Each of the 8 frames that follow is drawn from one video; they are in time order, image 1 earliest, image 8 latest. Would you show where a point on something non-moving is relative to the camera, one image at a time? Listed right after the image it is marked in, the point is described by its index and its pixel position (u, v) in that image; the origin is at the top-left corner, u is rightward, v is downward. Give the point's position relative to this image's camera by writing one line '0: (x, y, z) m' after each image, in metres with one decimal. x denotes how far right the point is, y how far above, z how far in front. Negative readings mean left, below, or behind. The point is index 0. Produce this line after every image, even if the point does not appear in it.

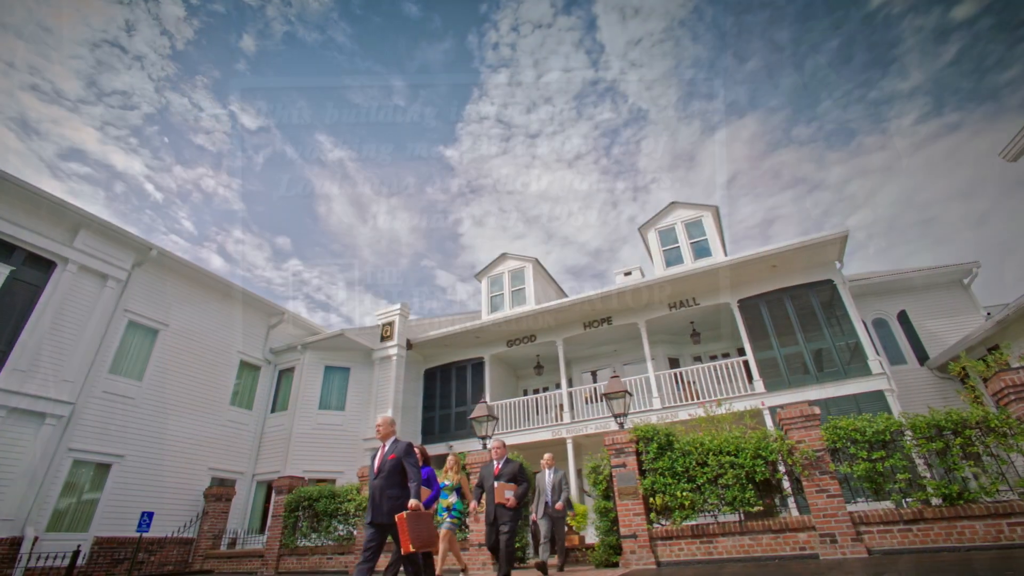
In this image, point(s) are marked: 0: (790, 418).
0: (+4.3, -2.0, +7.1) m
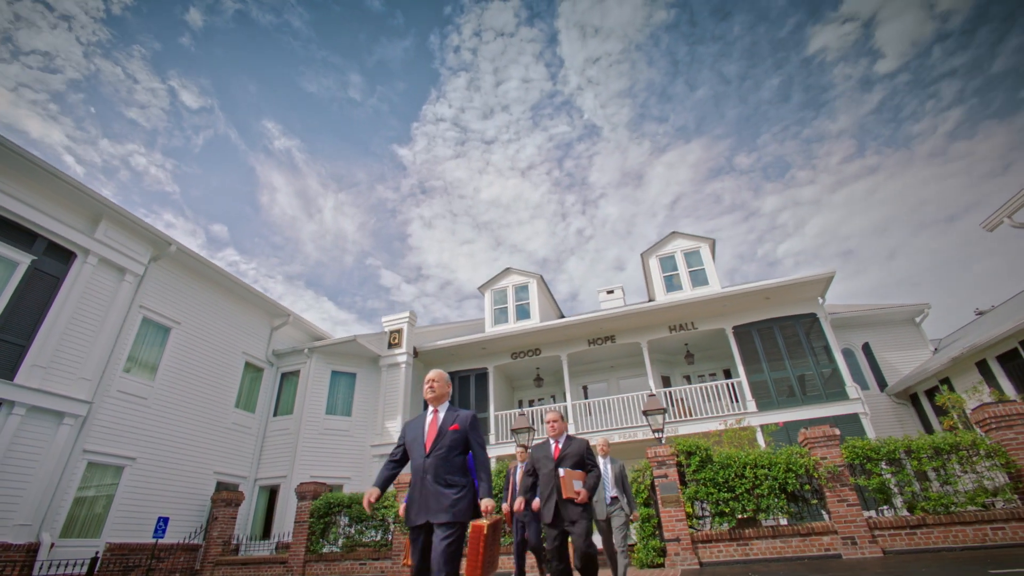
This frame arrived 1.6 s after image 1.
0: (+5.4, -2.6, +8.3) m
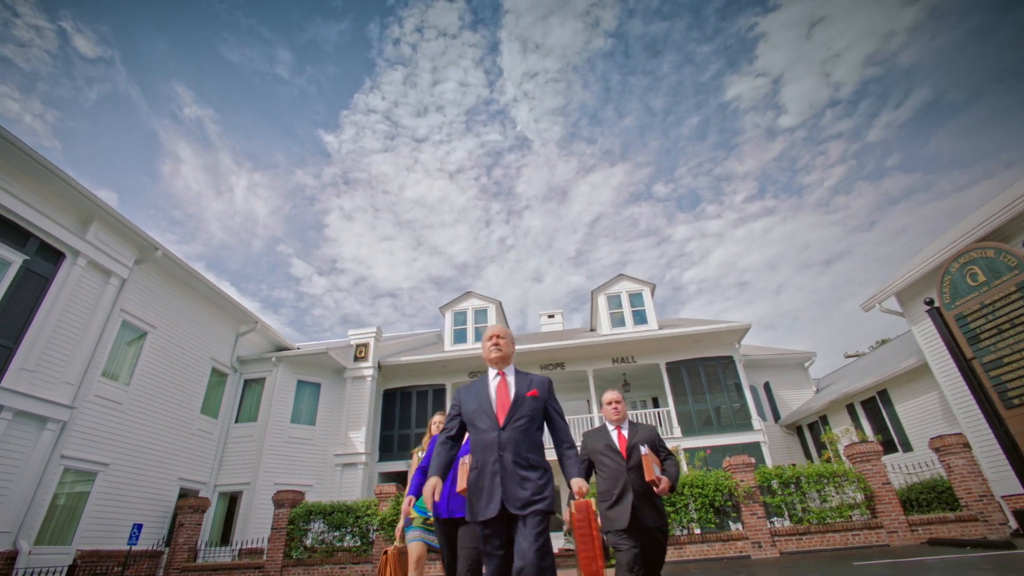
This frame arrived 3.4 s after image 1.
0: (+5.1, -4.0, +10.6) m
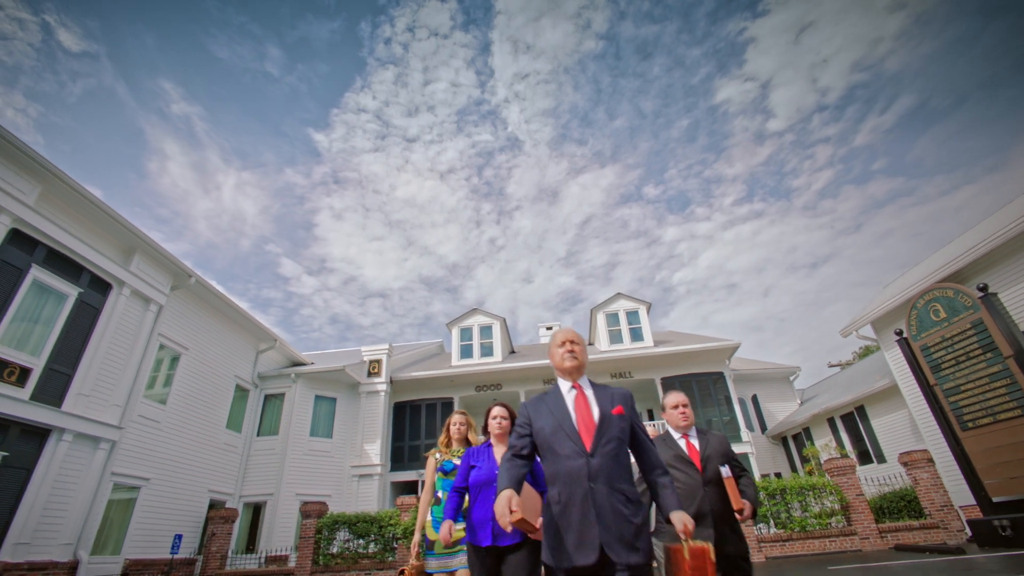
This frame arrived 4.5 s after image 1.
0: (+5.4, -4.8, +11.7) m
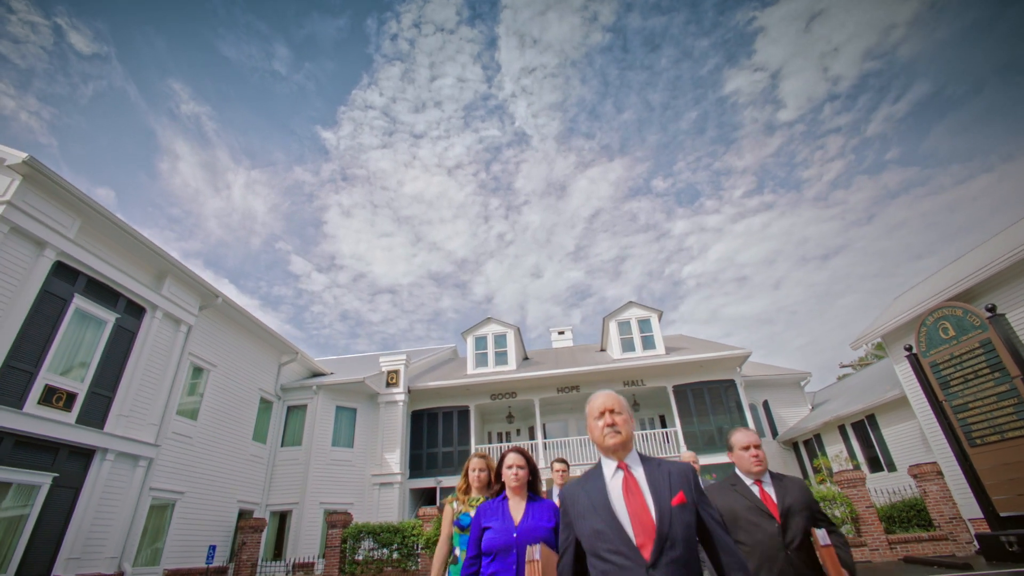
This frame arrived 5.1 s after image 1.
0: (+5.9, -5.2, +12.0) m
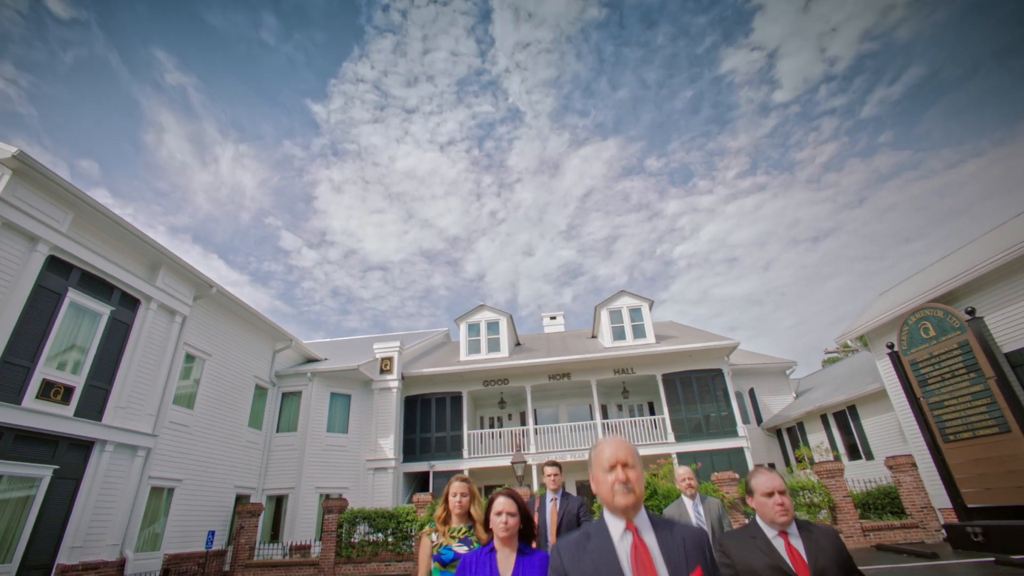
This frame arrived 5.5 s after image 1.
0: (+5.6, -5.1, +12.5) m
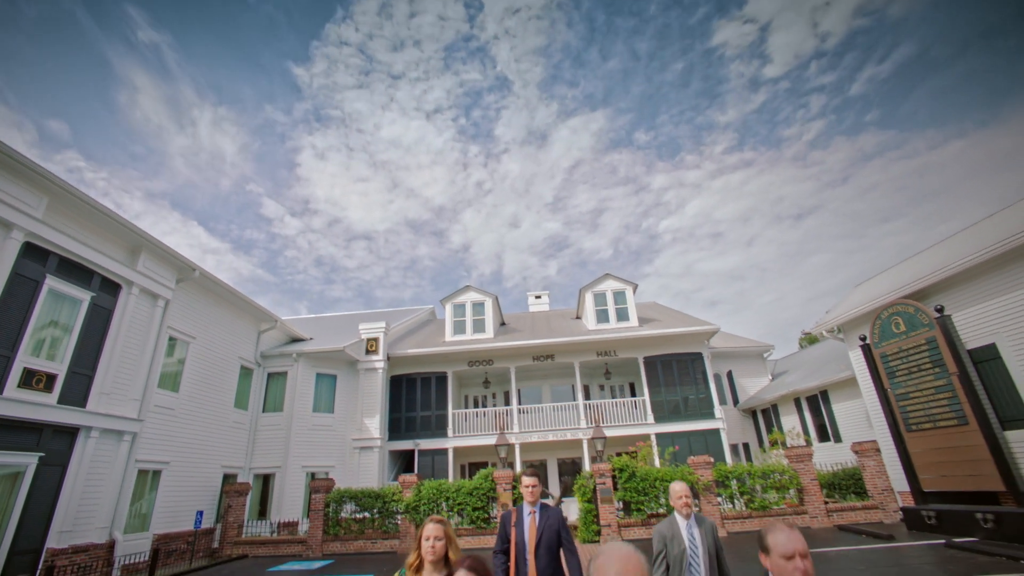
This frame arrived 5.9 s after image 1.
0: (+5.2, -4.9, +13.1) m
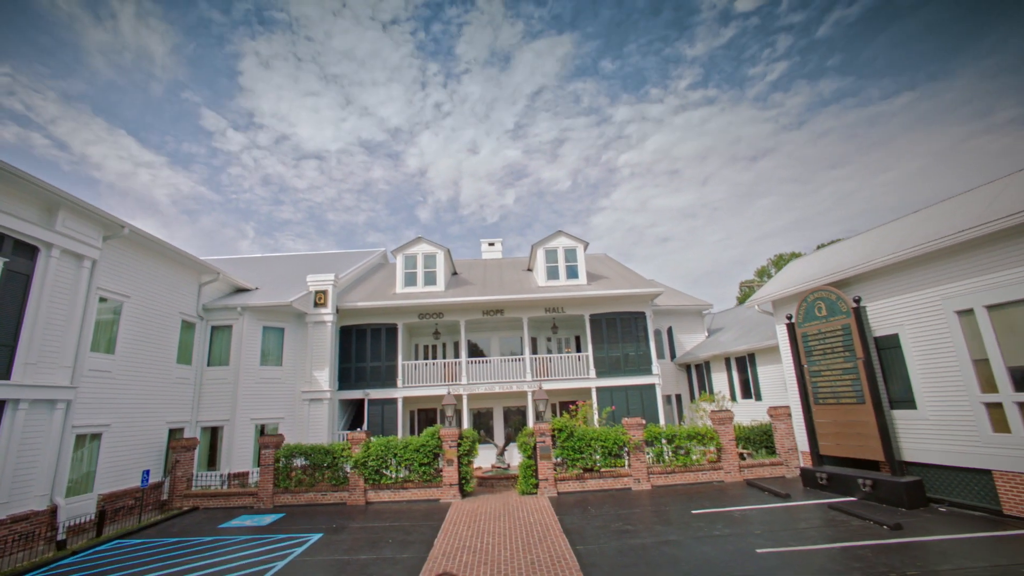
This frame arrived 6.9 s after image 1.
0: (+3.6, -4.1, +14.2) m
